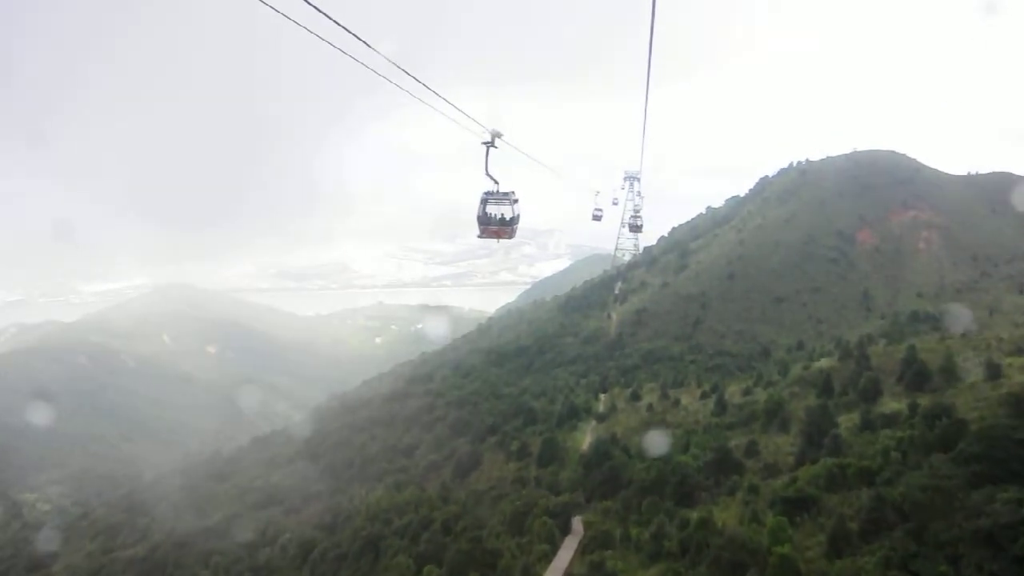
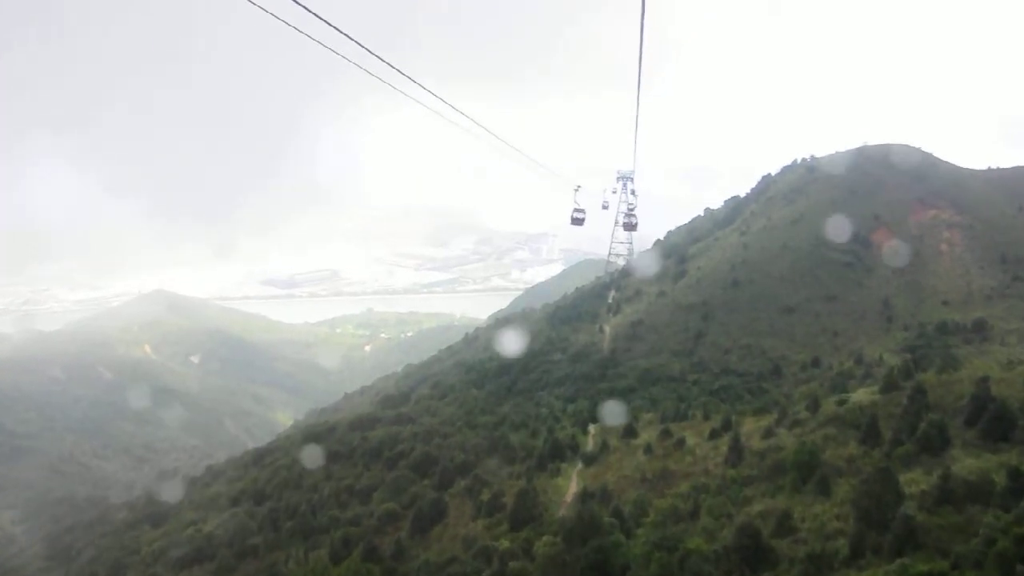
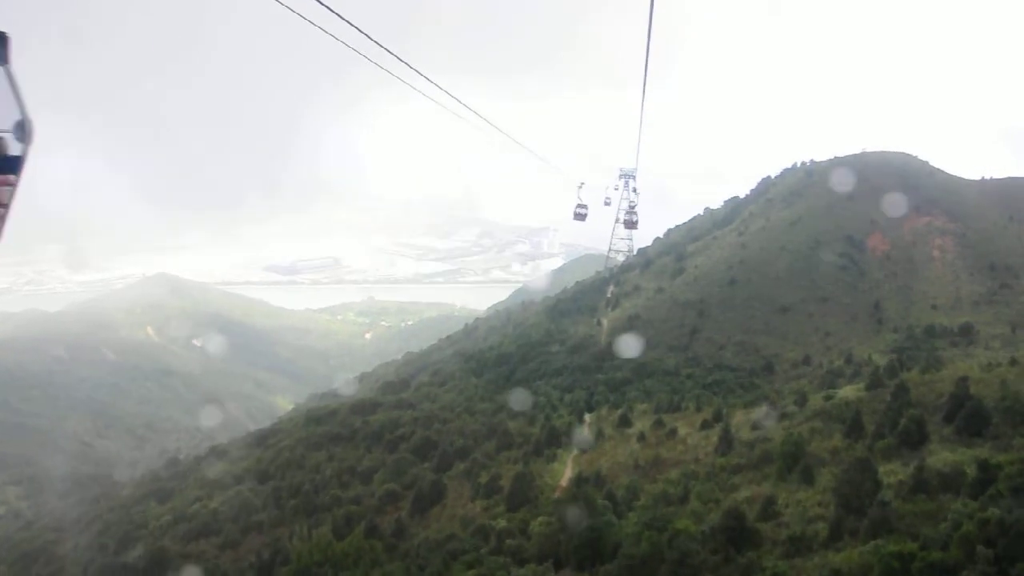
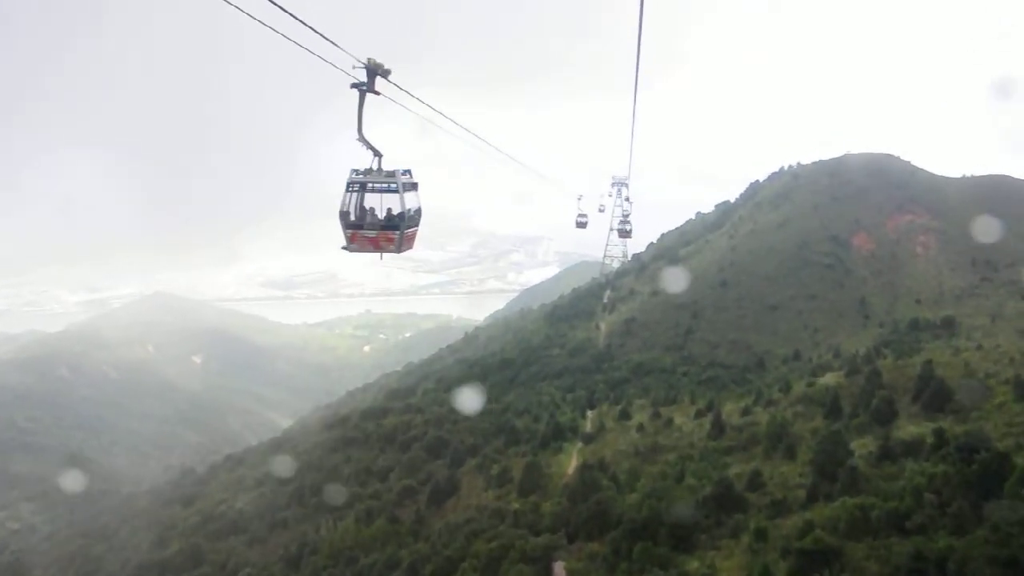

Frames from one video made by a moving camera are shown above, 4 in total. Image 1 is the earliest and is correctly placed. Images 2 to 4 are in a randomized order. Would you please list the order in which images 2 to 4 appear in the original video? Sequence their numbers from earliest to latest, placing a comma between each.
4, 3, 2
